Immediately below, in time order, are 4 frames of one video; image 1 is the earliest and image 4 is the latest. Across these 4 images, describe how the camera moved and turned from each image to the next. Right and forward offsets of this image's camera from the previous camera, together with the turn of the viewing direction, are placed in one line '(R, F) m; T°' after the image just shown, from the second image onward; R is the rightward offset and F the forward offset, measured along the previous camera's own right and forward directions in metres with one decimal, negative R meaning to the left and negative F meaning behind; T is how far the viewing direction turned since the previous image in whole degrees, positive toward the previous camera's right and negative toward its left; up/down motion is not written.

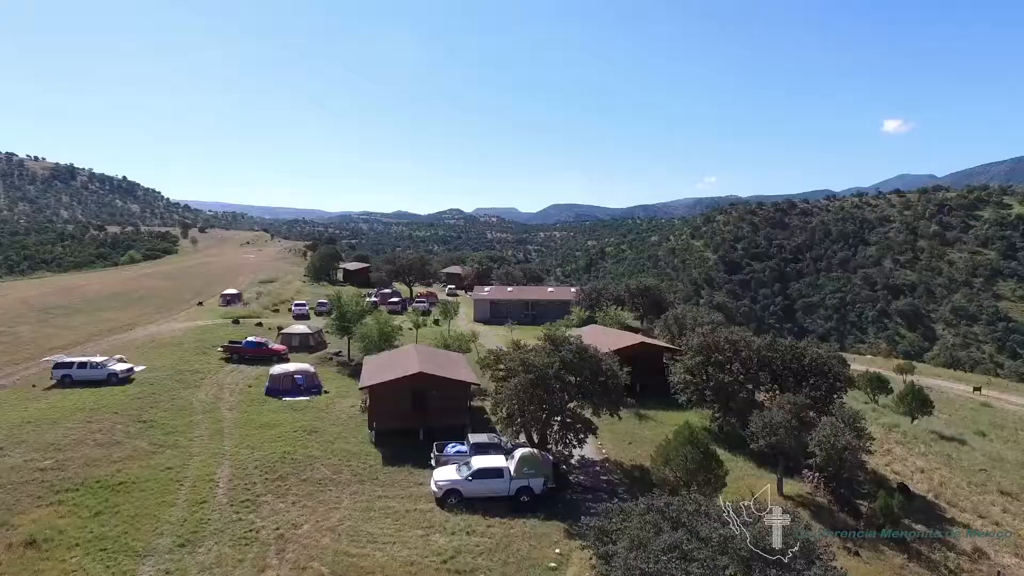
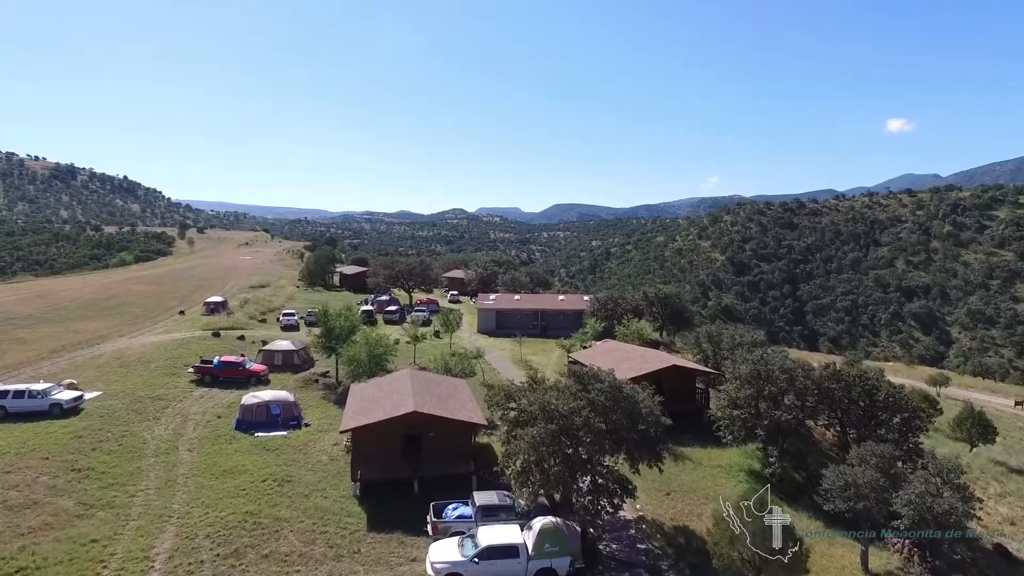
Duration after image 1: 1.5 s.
(-0.4, +4.2) m; 0°
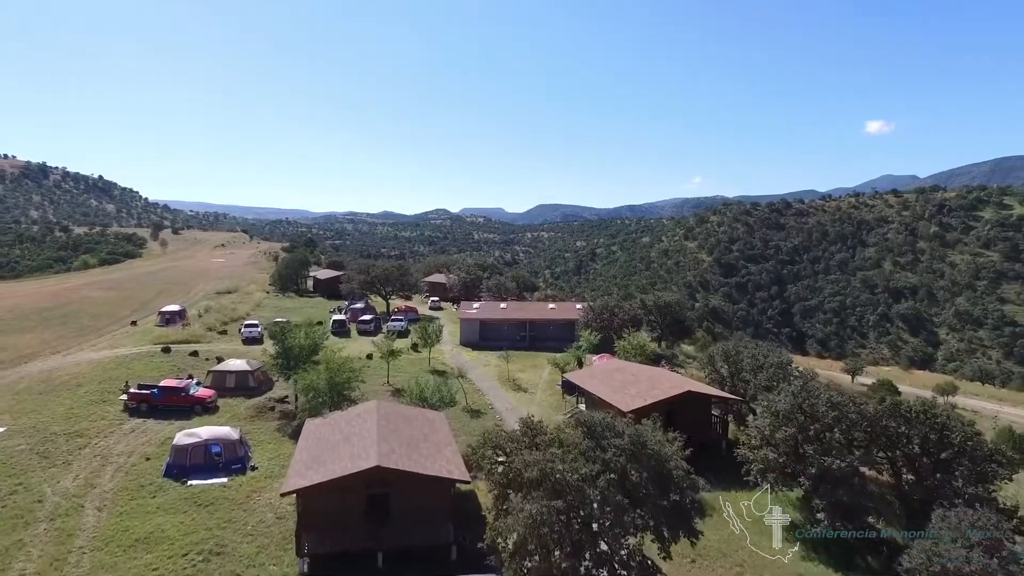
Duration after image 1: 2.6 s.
(-0.1, +4.1) m; +1°
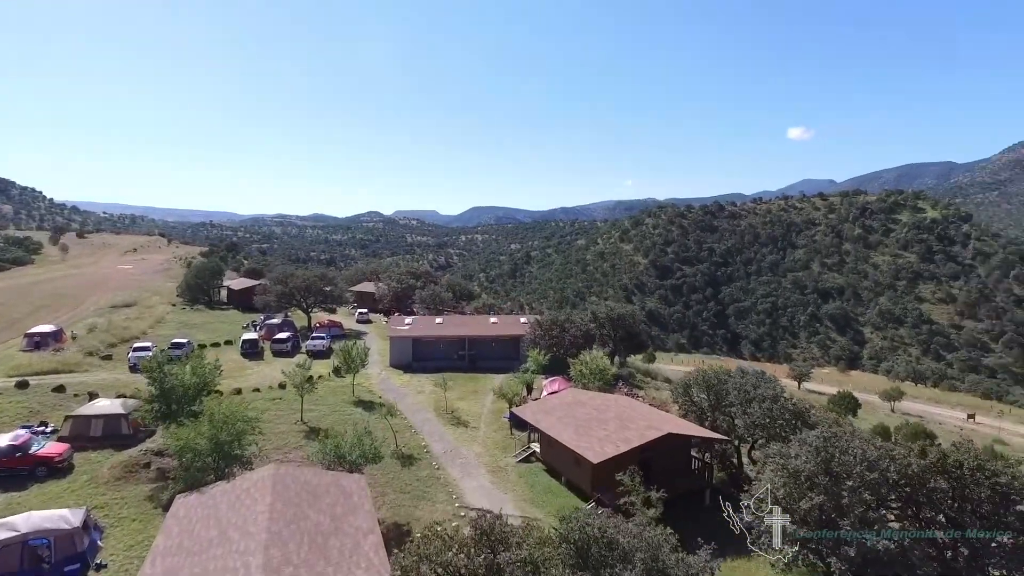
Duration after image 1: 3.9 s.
(-0.1, +4.7) m; +6°
